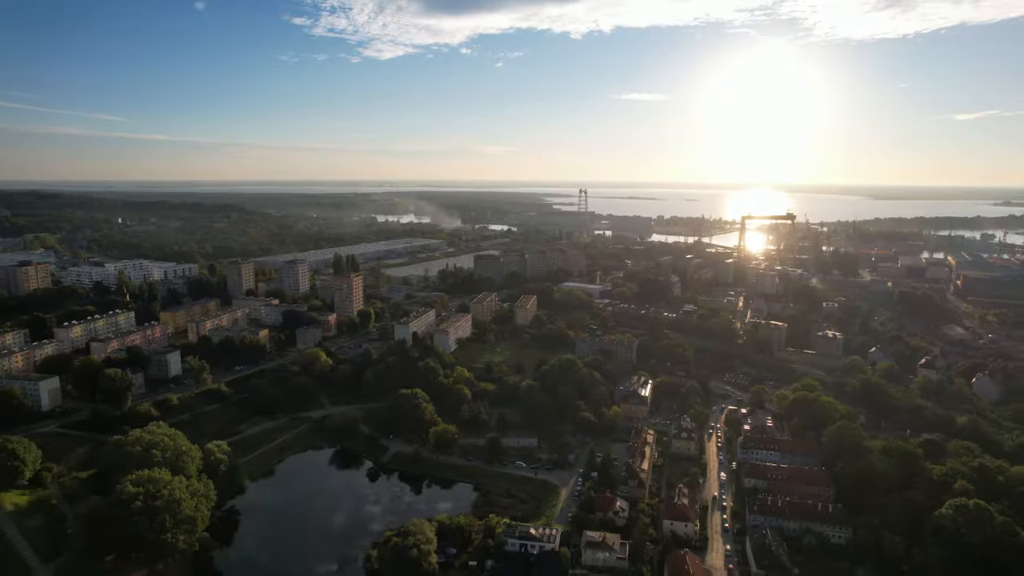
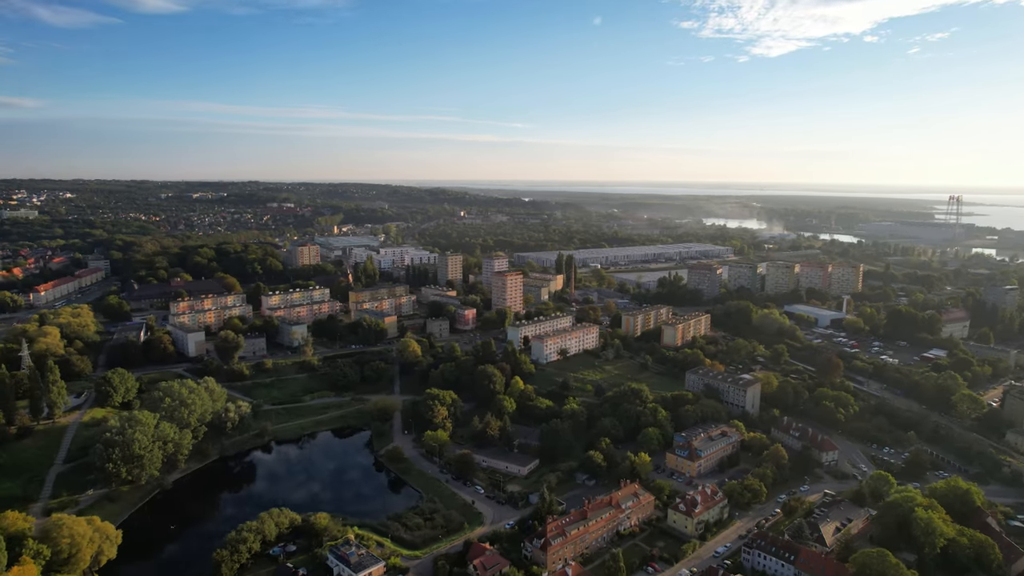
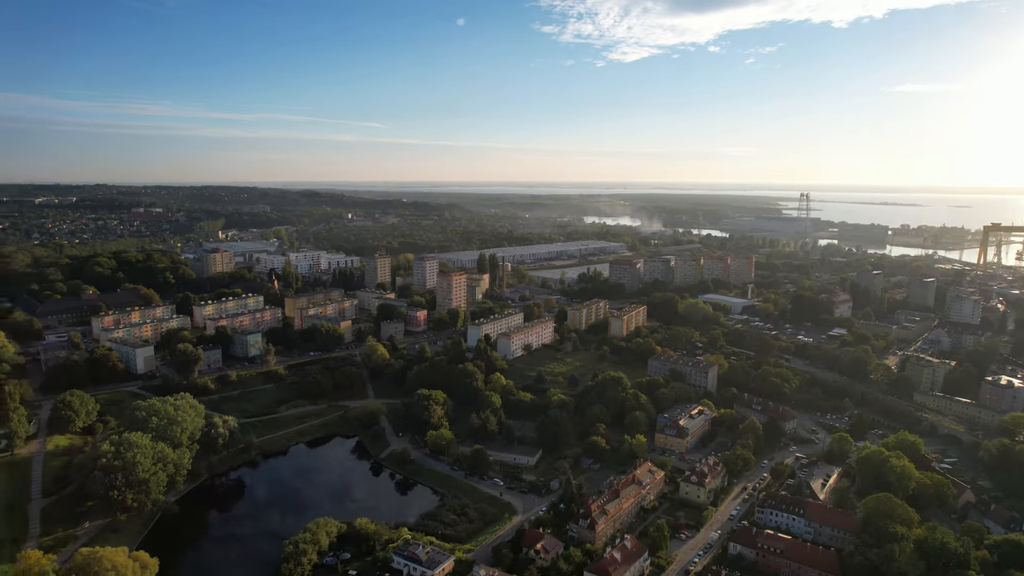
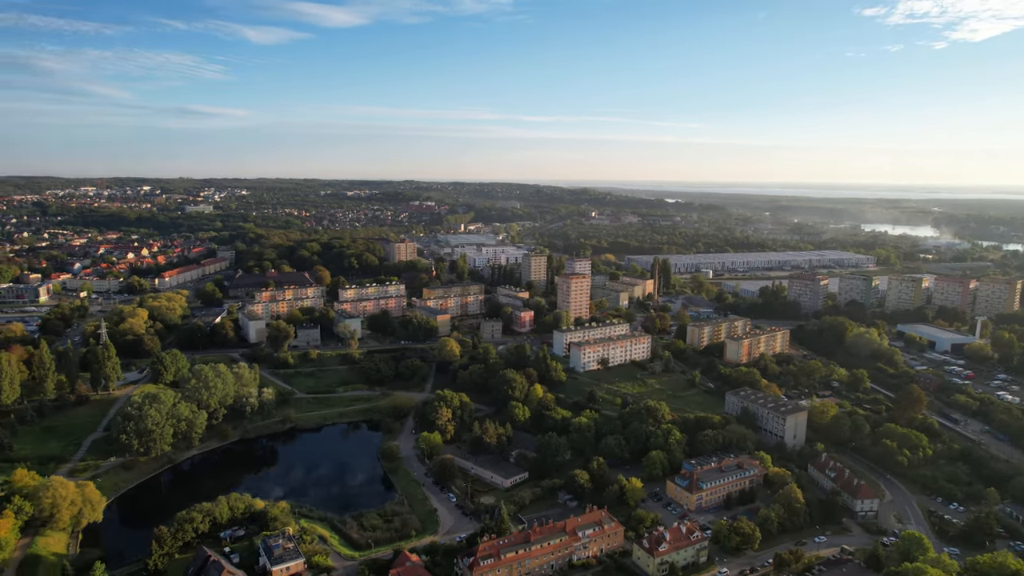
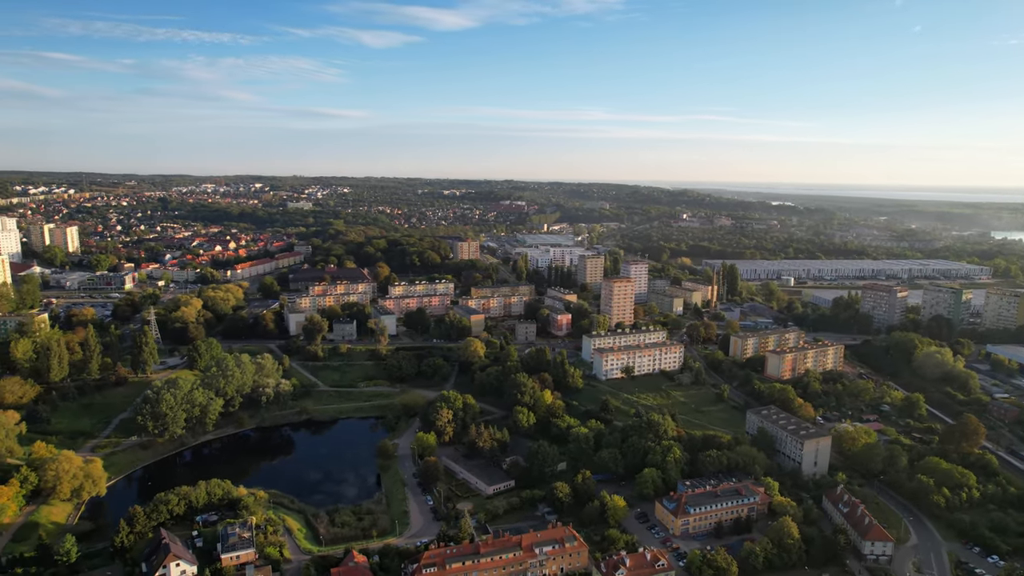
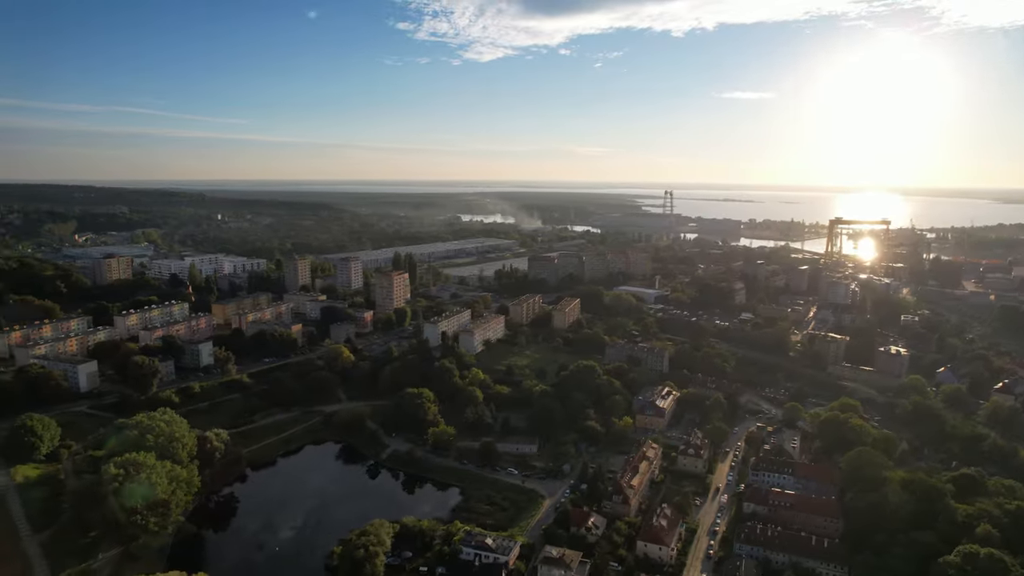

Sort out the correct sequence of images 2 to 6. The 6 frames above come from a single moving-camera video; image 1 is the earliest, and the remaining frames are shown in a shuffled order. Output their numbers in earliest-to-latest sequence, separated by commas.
6, 3, 2, 4, 5
